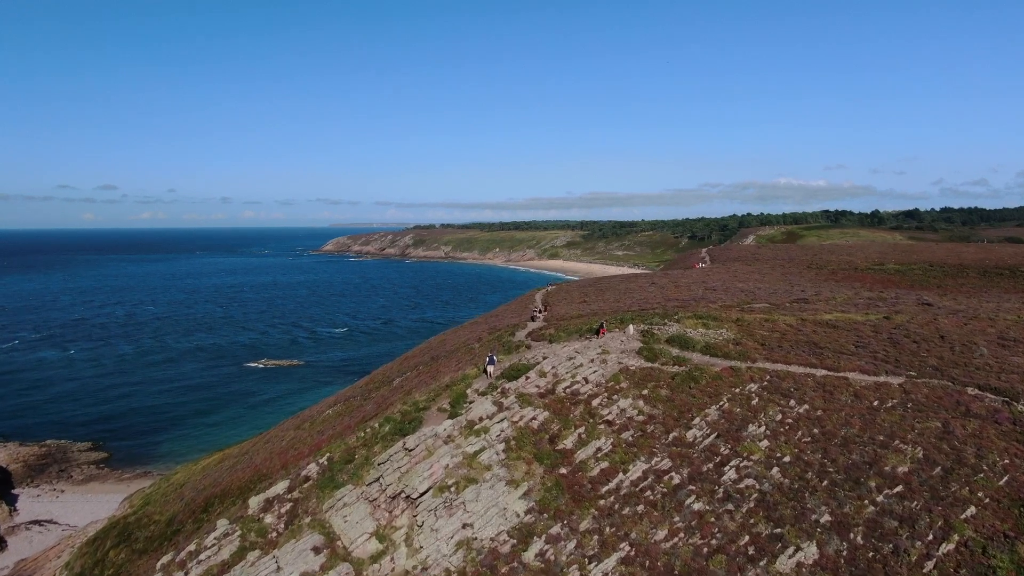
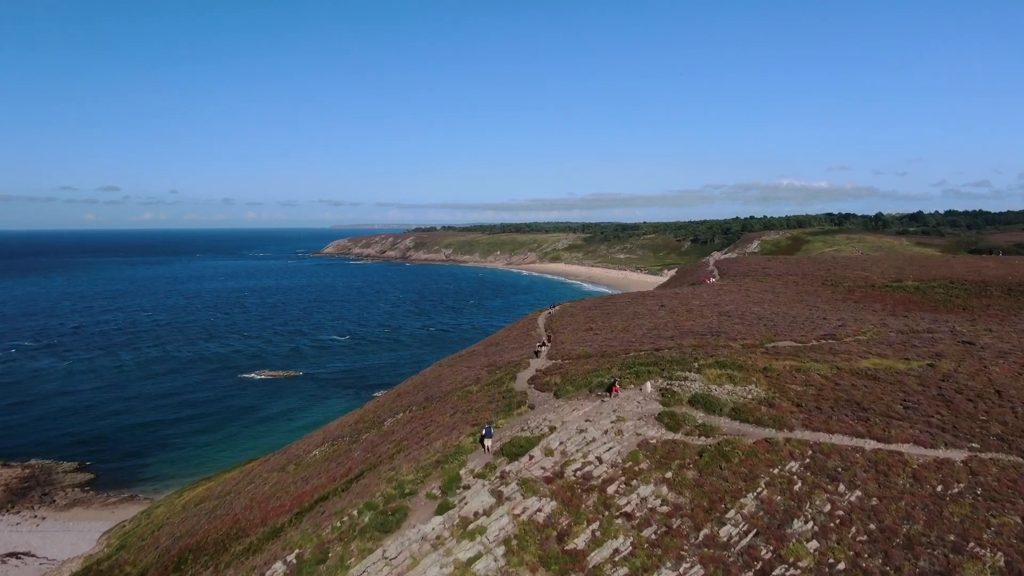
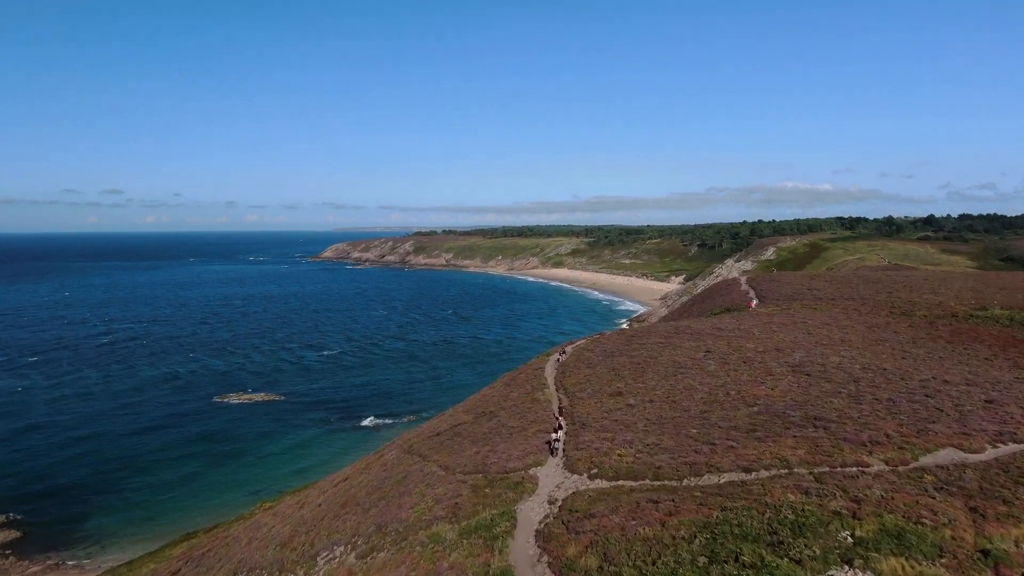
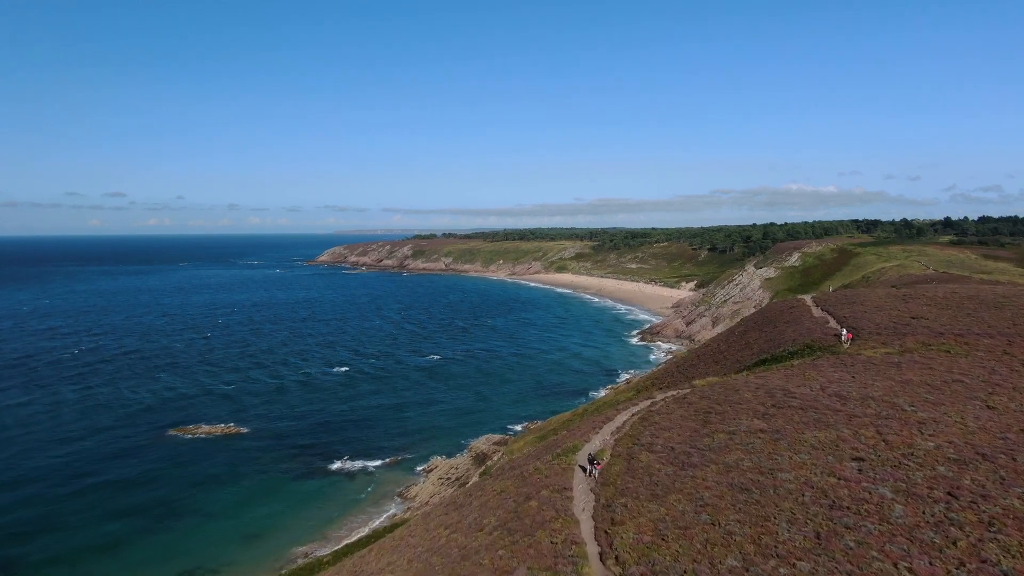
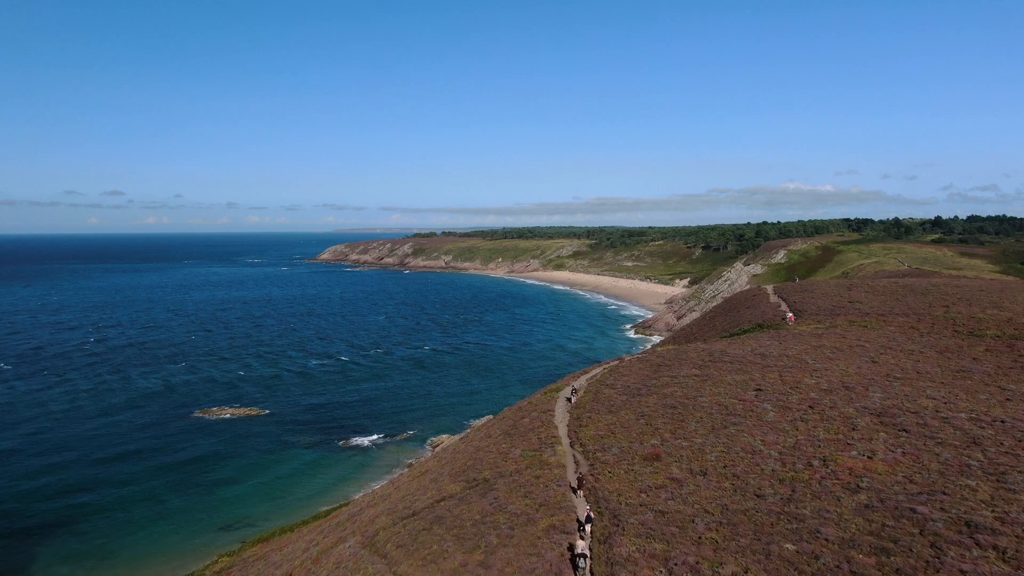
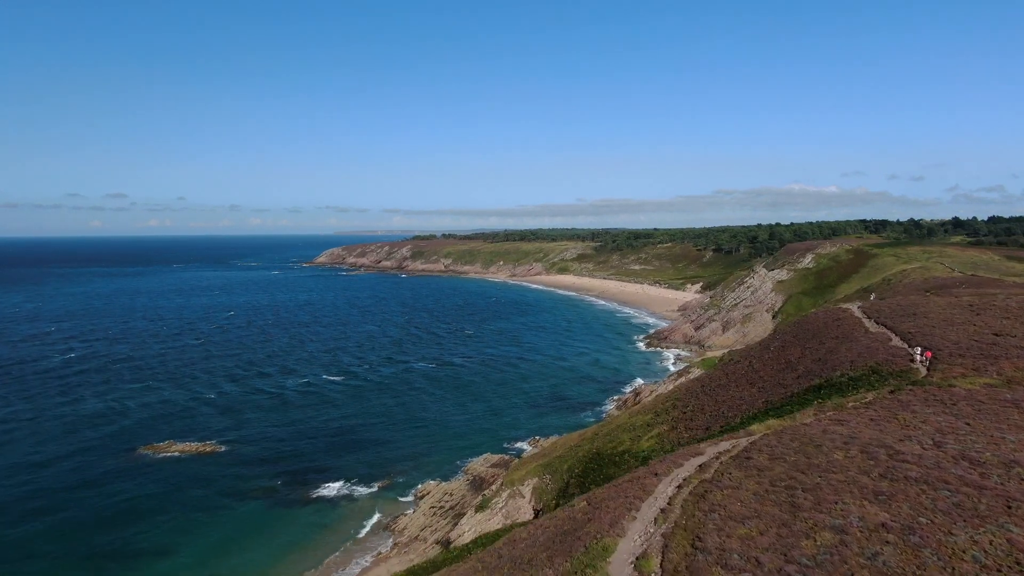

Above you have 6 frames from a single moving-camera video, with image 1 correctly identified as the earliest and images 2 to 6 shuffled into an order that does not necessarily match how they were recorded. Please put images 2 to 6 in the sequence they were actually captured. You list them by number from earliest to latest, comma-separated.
2, 3, 5, 4, 6
